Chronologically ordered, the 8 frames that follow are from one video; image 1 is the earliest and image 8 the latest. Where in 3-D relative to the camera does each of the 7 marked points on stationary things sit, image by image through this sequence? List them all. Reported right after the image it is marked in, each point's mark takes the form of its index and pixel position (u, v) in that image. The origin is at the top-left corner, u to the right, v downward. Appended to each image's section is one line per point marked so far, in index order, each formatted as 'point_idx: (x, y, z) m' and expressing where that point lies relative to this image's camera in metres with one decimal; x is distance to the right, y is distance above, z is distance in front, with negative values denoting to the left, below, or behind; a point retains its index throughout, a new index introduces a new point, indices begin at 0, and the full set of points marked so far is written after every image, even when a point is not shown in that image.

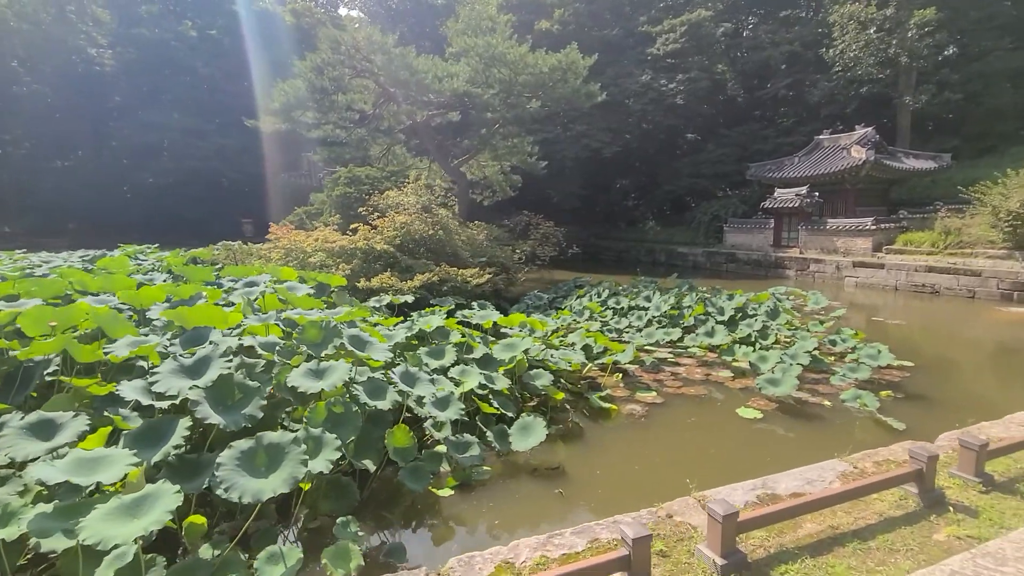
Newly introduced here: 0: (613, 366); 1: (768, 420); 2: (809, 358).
0: (+1.0, -0.8, +4.9) m
1: (+2.0, -1.0, +3.8) m
2: (+2.8, -0.6, +4.6) m
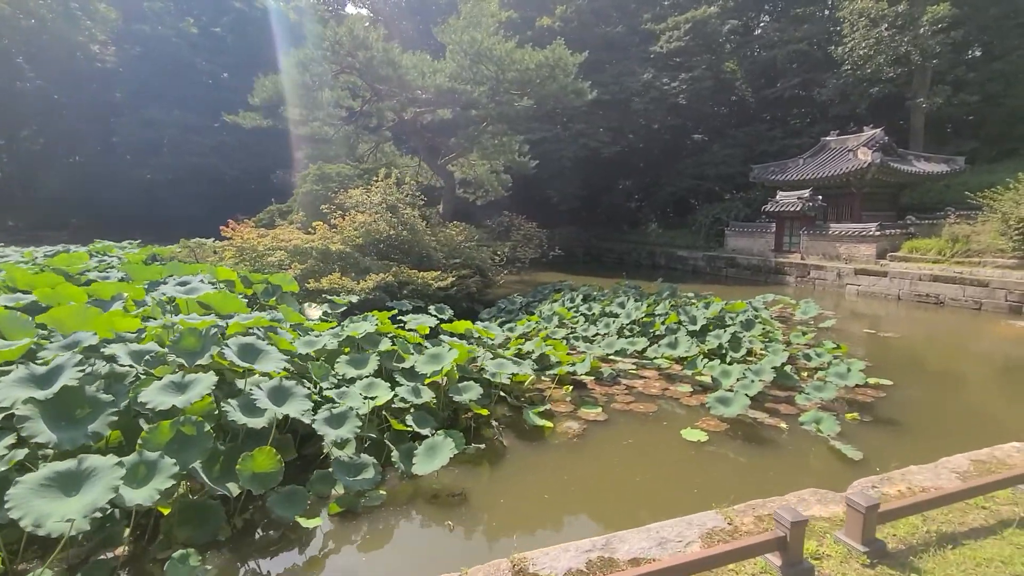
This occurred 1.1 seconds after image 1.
0: (+0.5, -0.9, +4.6) m
1: (+1.4, -1.1, +3.5) m
2: (+2.2, -0.7, +4.2) m
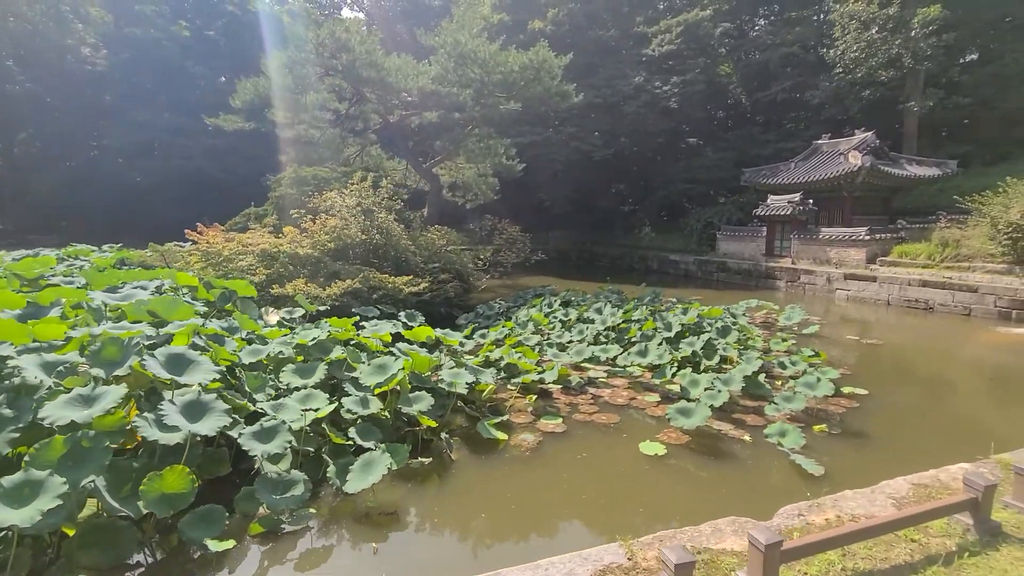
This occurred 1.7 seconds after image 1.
0: (+0.2, -0.9, +4.5) m
1: (+1.1, -1.1, +3.4) m
2: (+1.9, -0.8, +4.1) m
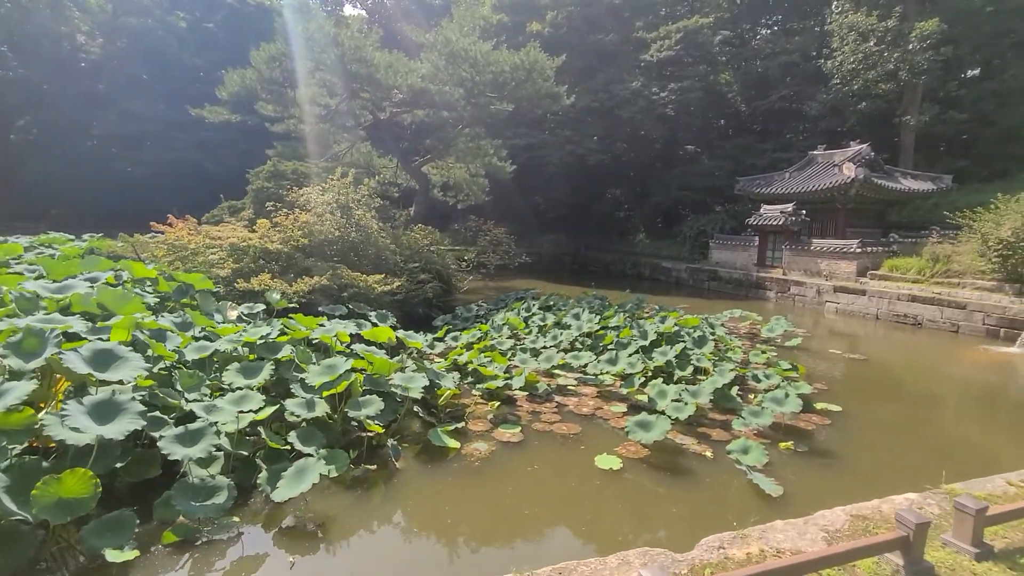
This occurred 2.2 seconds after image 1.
0: (-0.2, -0.9, +4.4) m
1: (+0.8, -1.2, +3.2) m
2: (+1.6, -0.9, +4.0) m
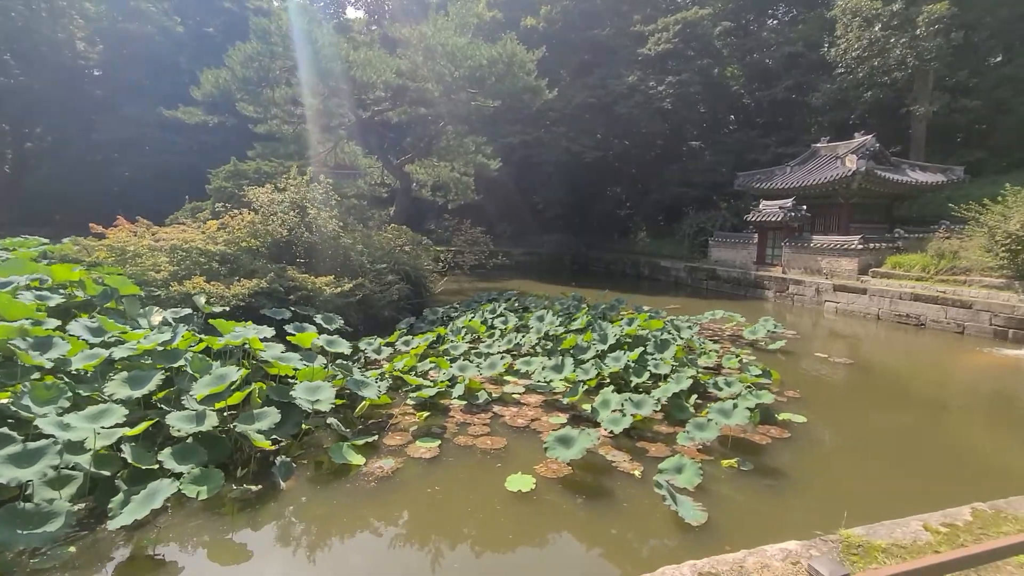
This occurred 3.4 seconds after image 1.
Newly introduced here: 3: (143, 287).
0: (-0.7, -1.0, +4.1) m
1: (+0.2, -1.2, +2.9) m
2: (+1.0, -0.9, +3.6) m
3: (-3.6, 0.0, +4.7) m
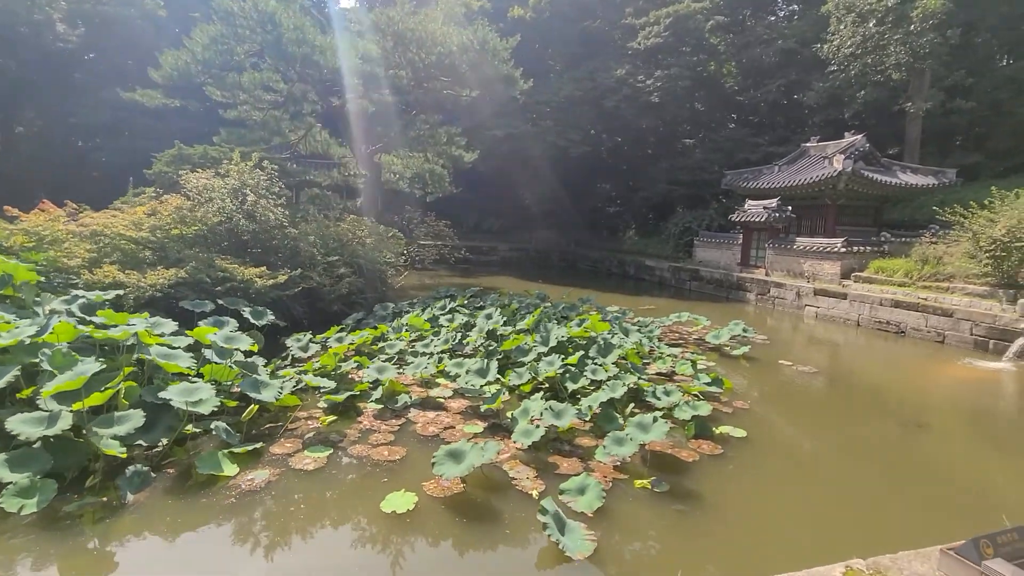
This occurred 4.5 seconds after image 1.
0: (-1.3, -0.9, +3.8) m
1: (-0.5, -1.2, +2.6) m
2: (+0.4, -0.9, +3.3) m
3: (-4.2, +0.1, +4.4) m
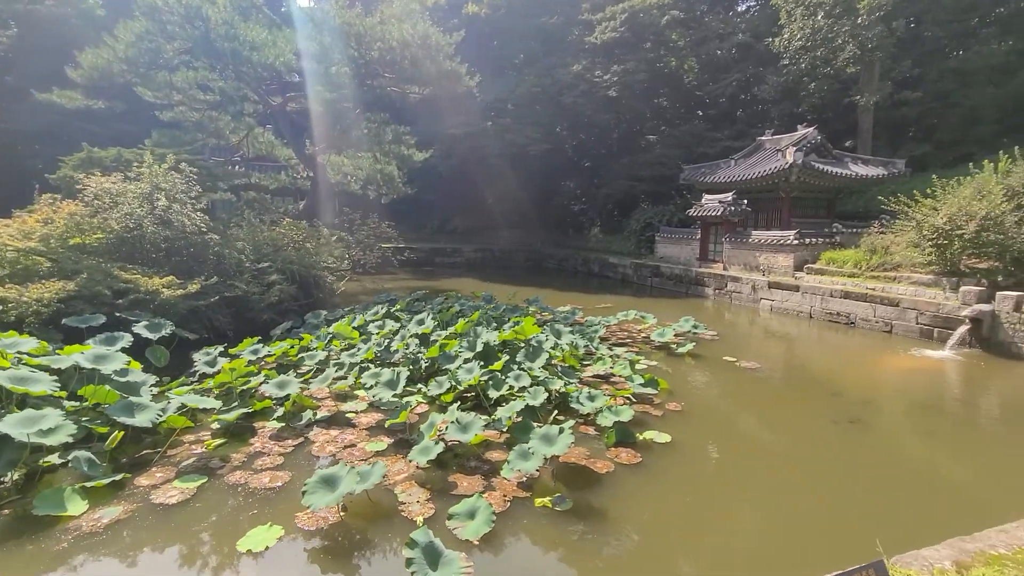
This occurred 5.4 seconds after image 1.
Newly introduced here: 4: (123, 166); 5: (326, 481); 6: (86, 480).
0: (-2.0, -1.0, +3.4) m
1: (-1.0, -1.2, +2.3) m
2: (-0.2, -0.9, +3.1) m
3: (-4.9, 0.0, +4.0) m
4: (-4.8, +1.5, +6.1) m
5: (-0.9, -1.0, +2.5) m
6: (-2.4, -1.1, +2.7) m
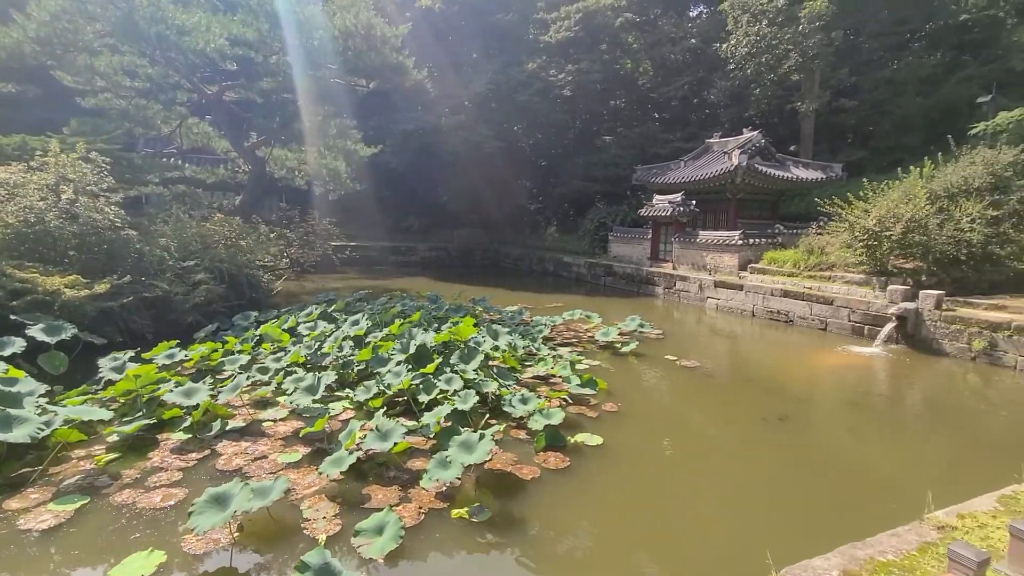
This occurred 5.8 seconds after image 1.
0: (-2.4, -1.0, +3.2) m
1: (-1.4, -1.2, +2.1) m
2: (-0.7, -0.9, +2.9) m
3: (-5.4, 0.0, +3.5) m
4: (-5.5, +1.5, +5.6) m
5: (-1.3, -1.0, +2.3) m
6: (-2.8, -1.1, +2.4) m
